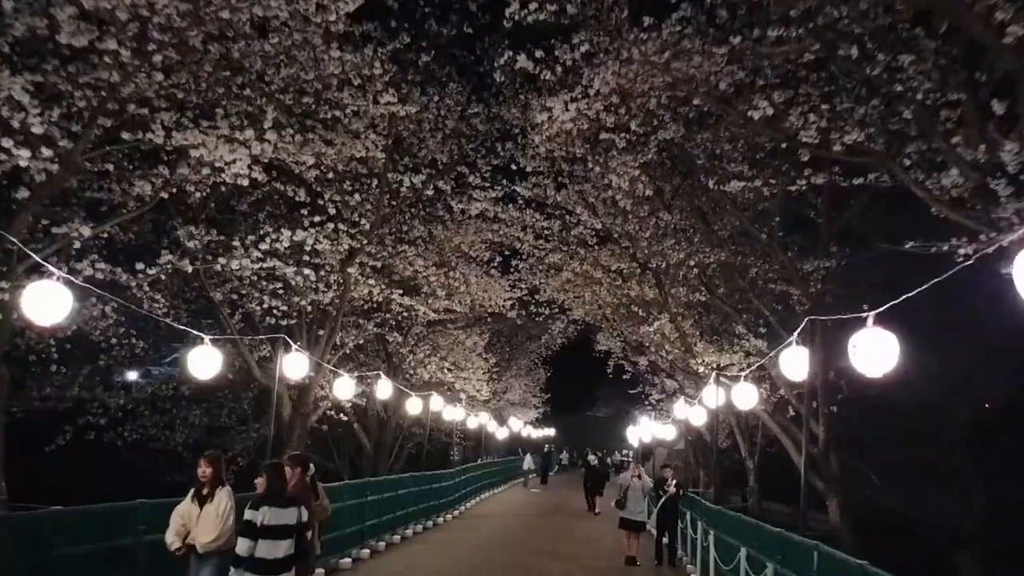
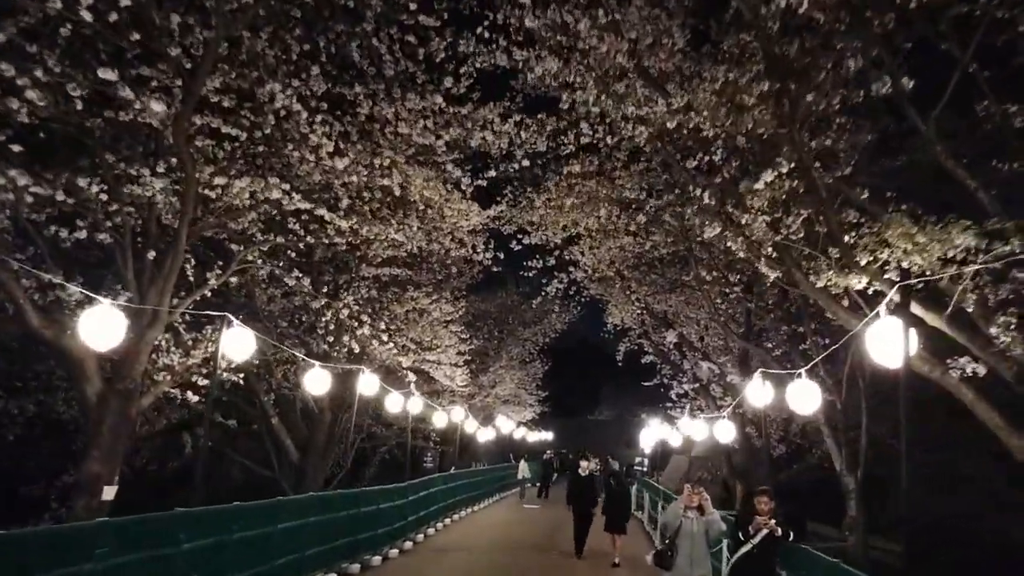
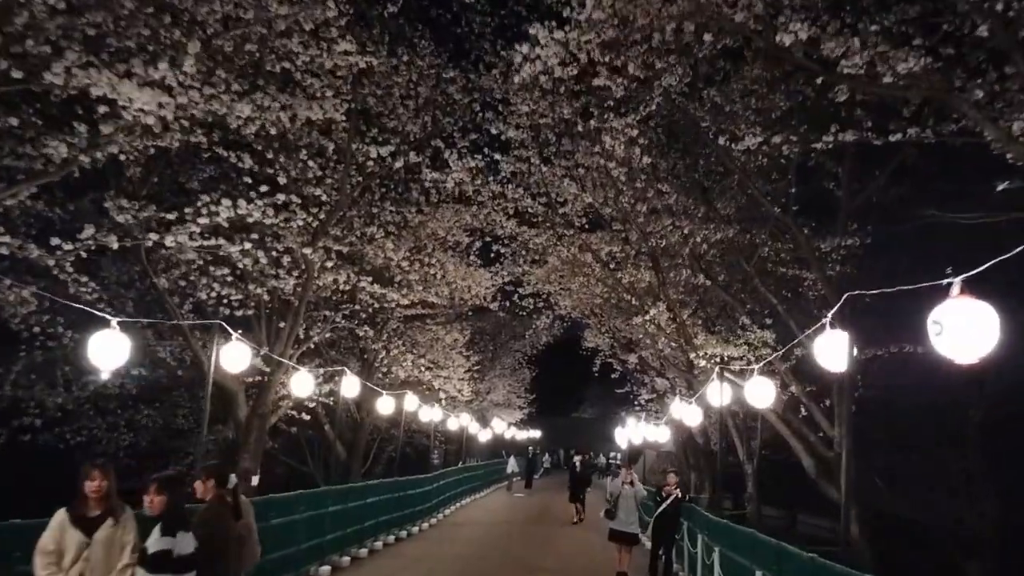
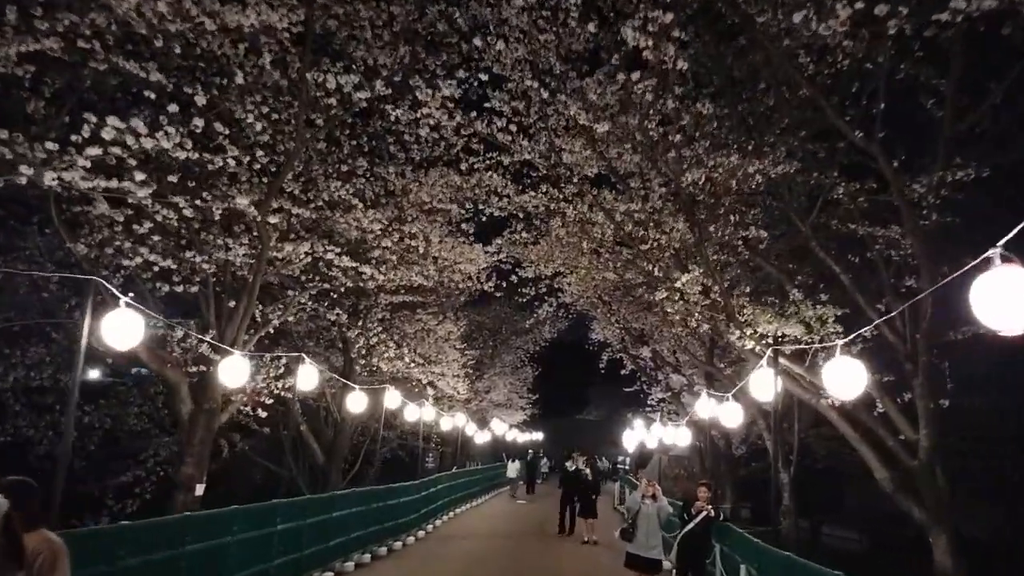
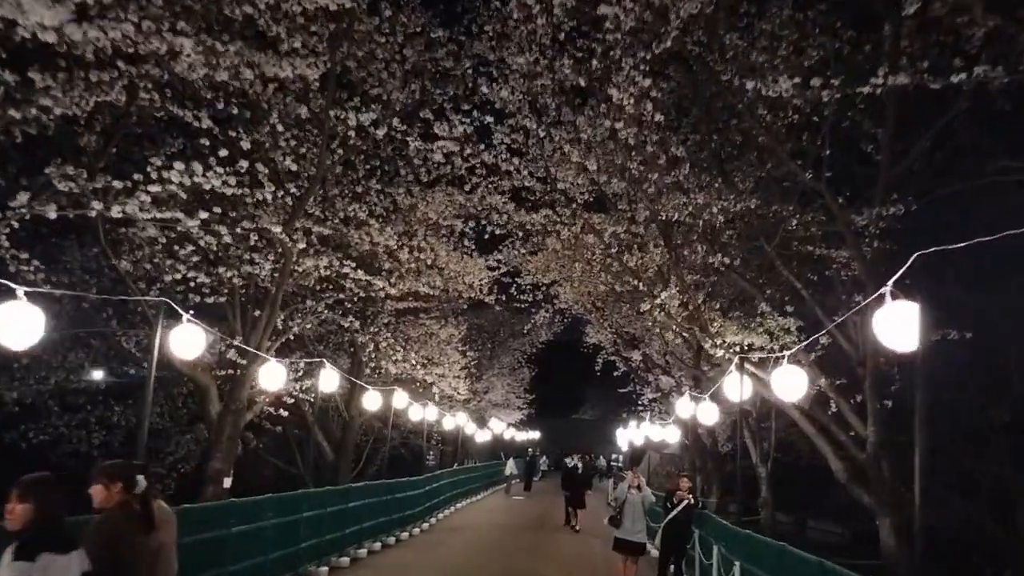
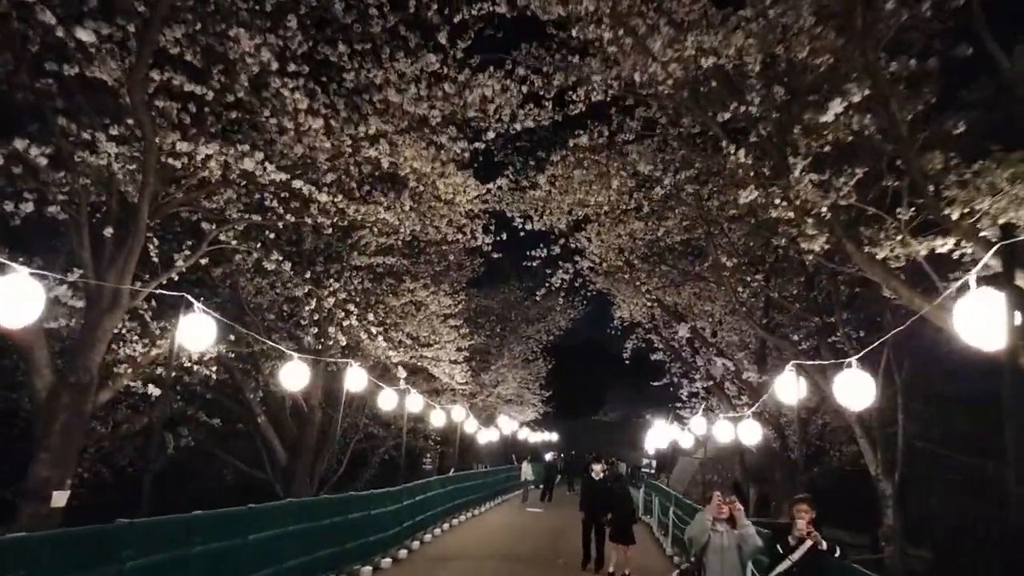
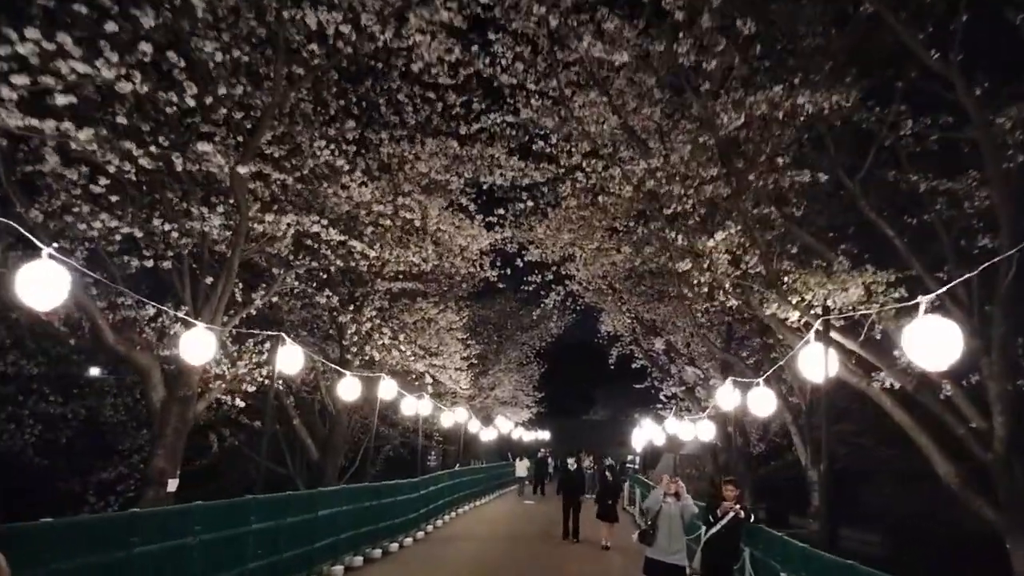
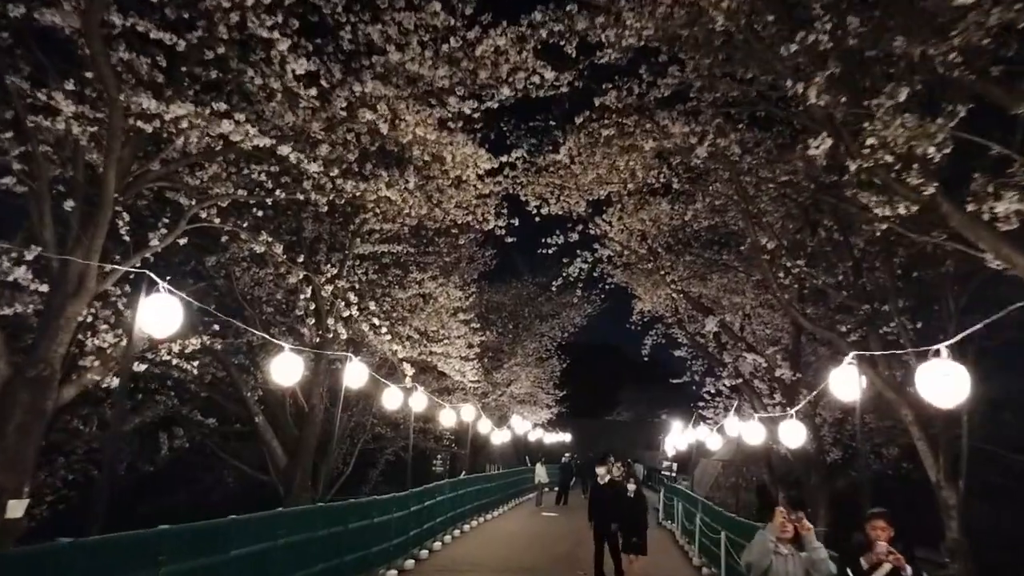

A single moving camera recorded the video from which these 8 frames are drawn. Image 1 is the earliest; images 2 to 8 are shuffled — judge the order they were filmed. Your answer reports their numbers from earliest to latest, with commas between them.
3, 5, 4, 7, 2, 6, 8
